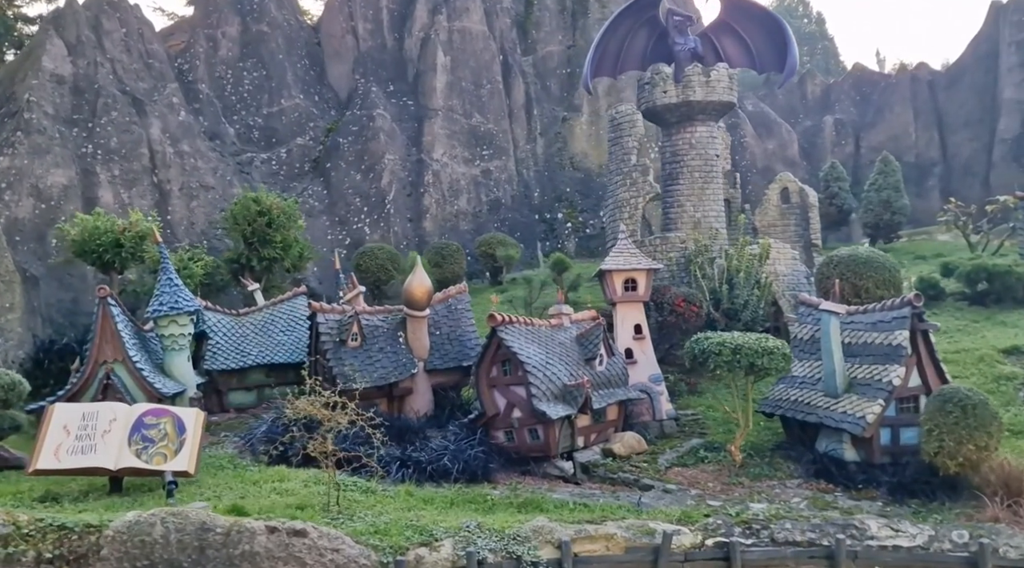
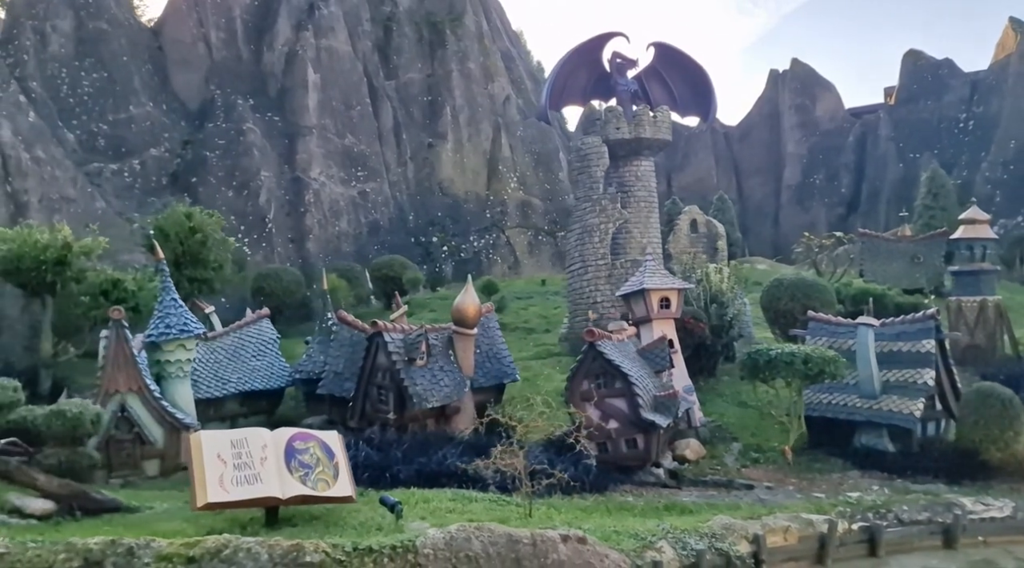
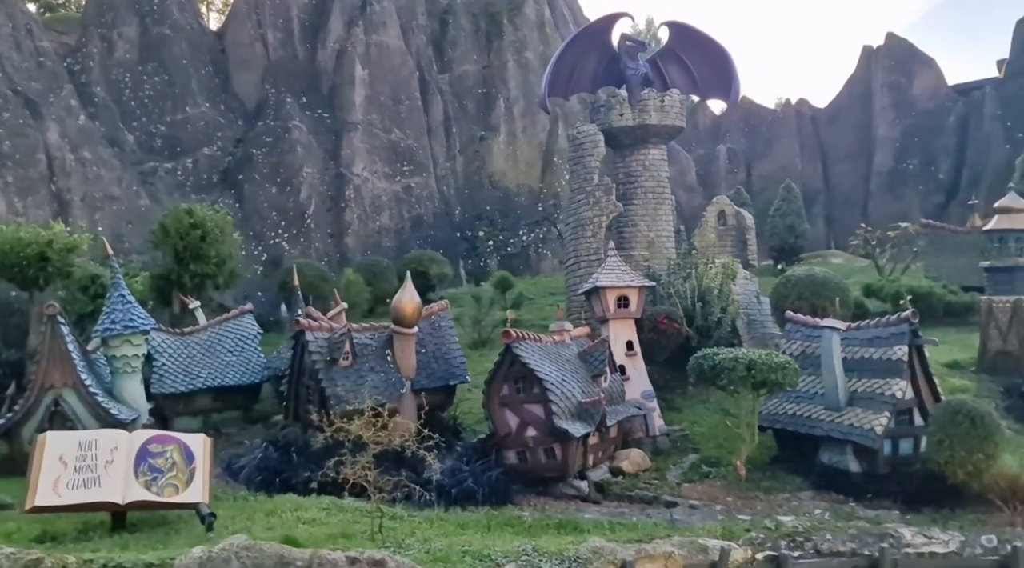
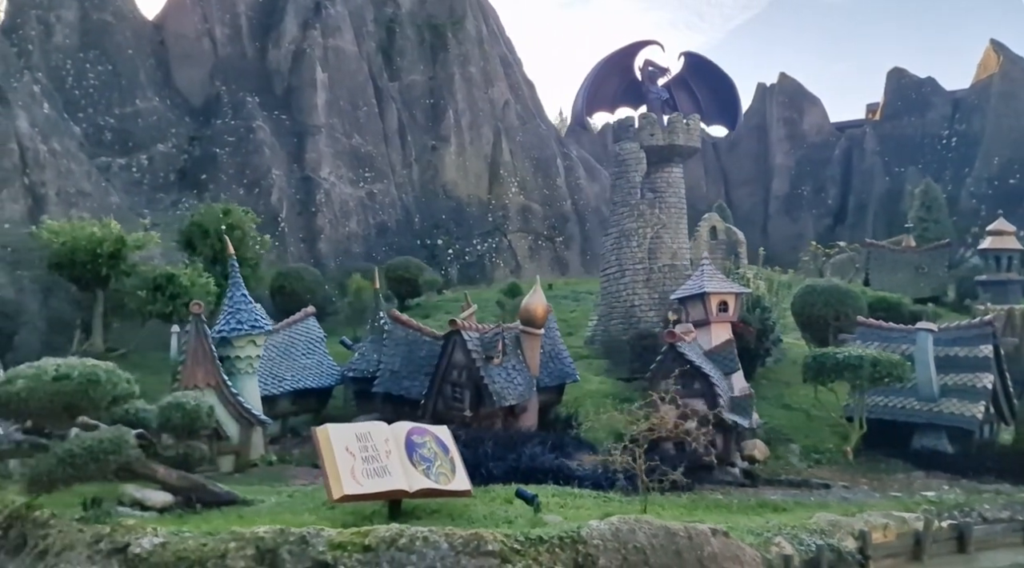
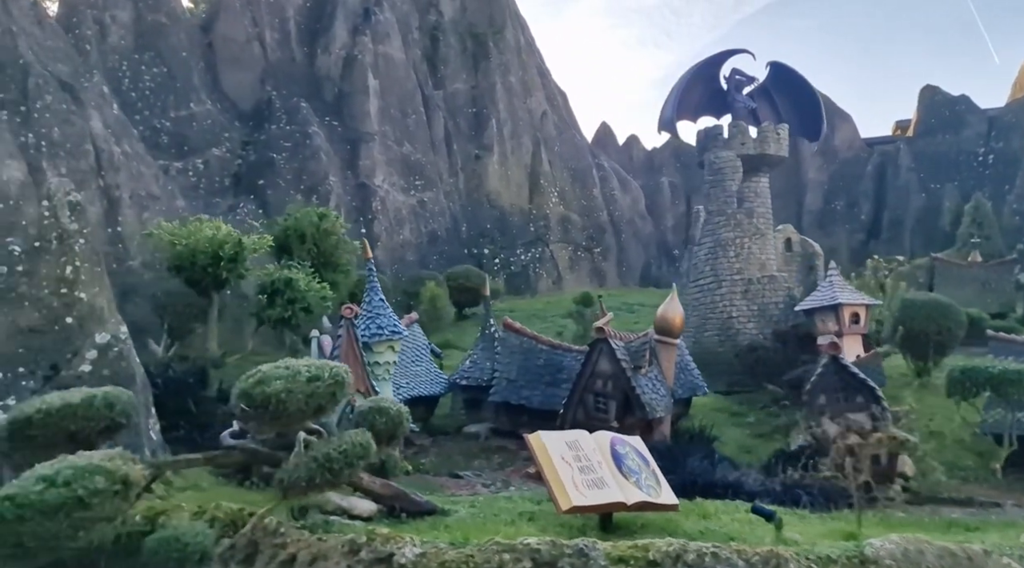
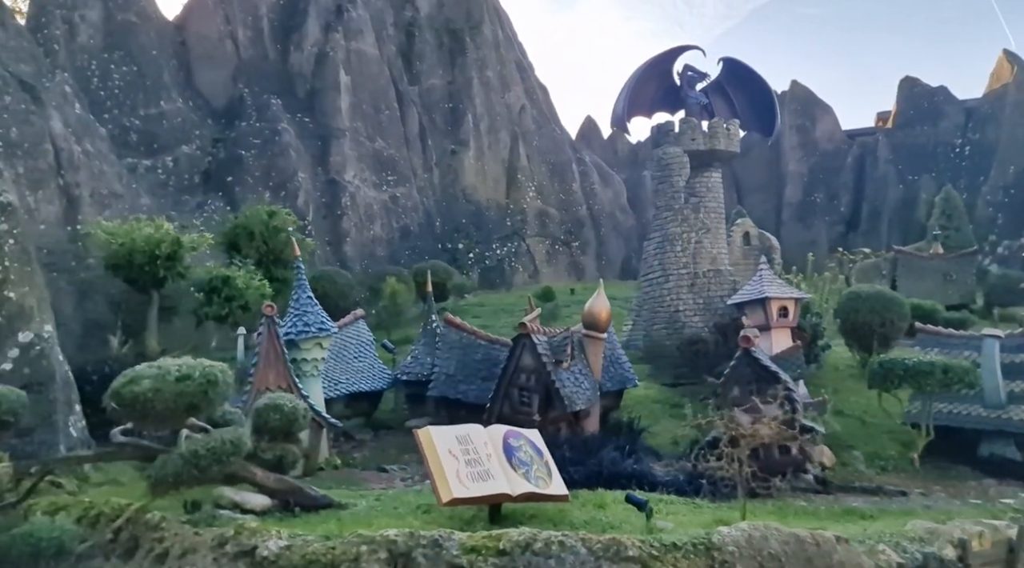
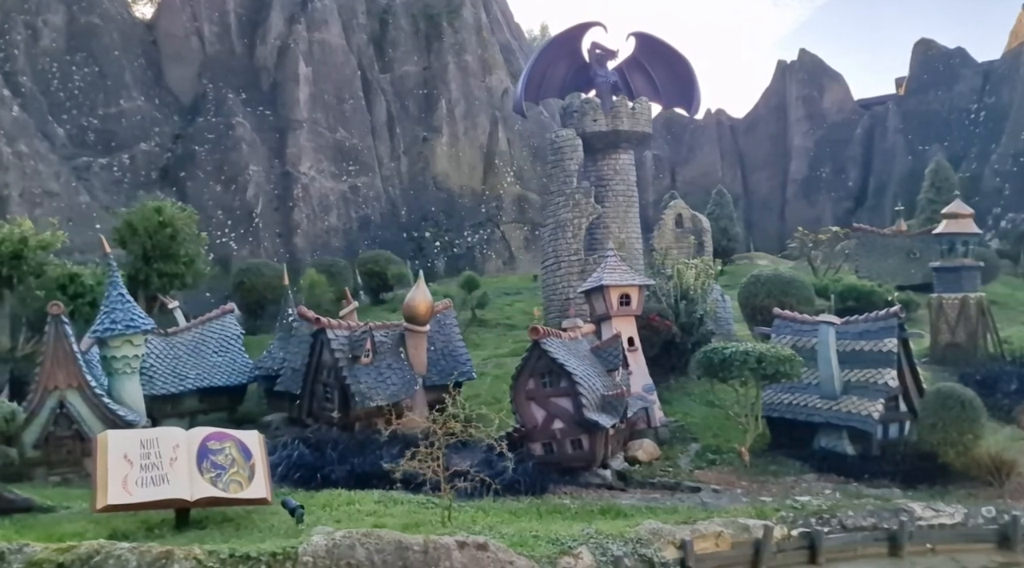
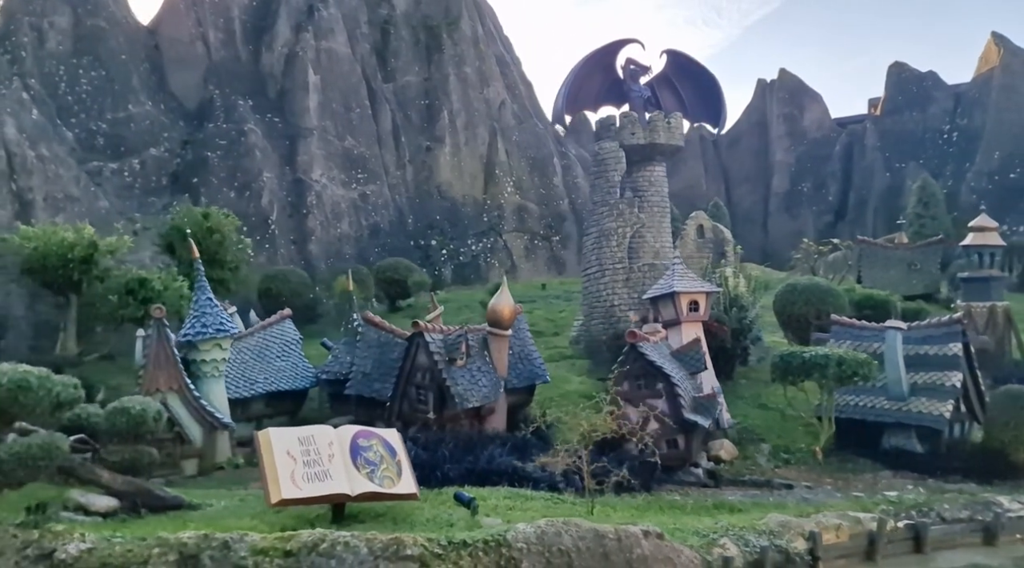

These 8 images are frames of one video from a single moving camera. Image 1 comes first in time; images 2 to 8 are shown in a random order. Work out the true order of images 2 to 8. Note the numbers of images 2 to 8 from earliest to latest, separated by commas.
3, 7, 2, 8, 4, 6, 5
